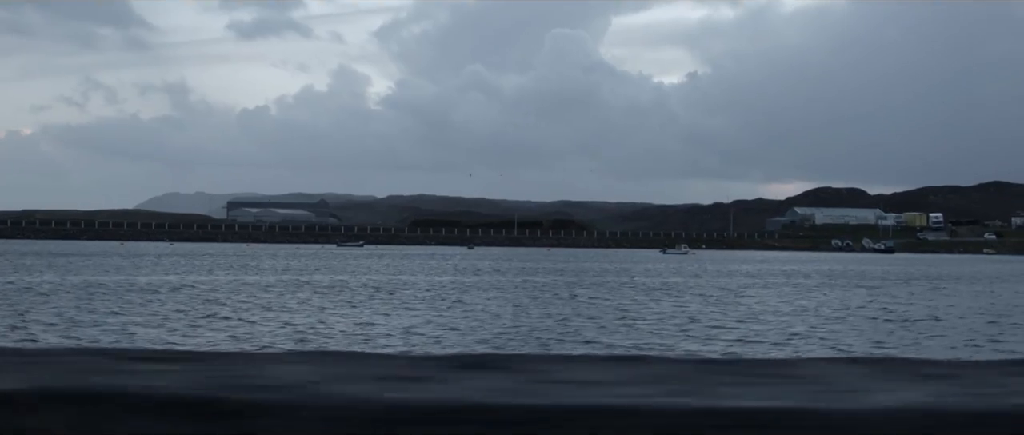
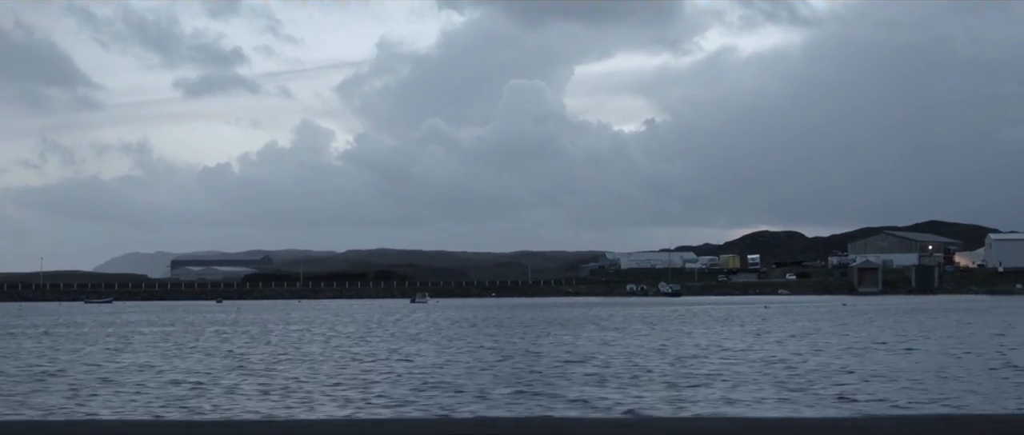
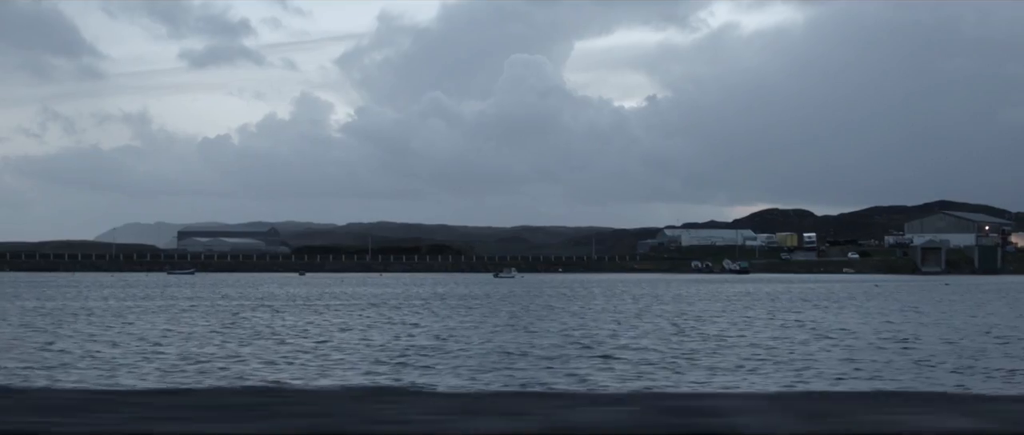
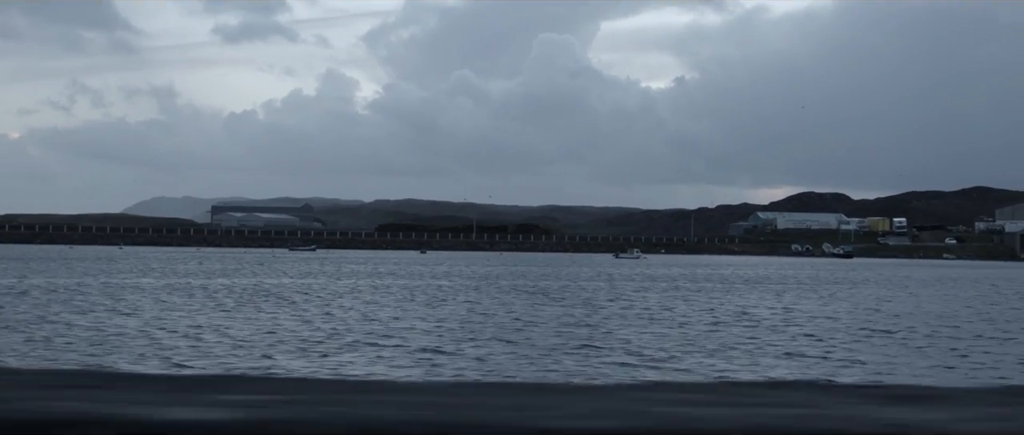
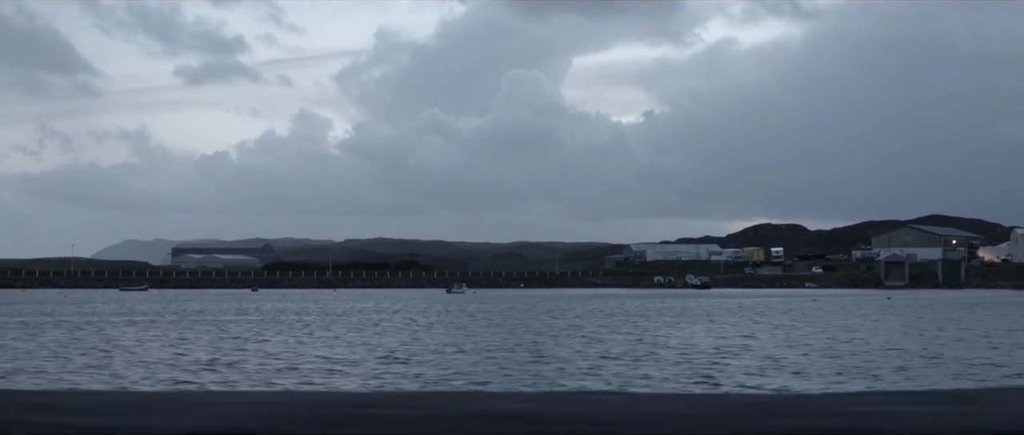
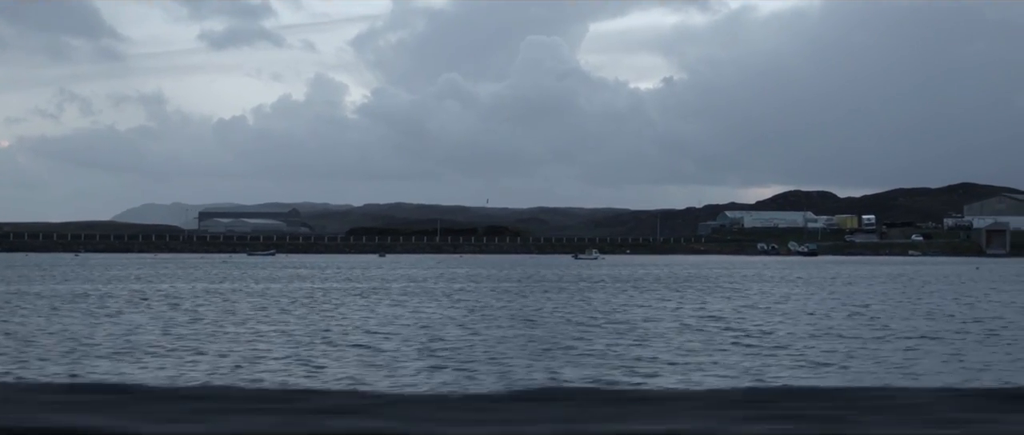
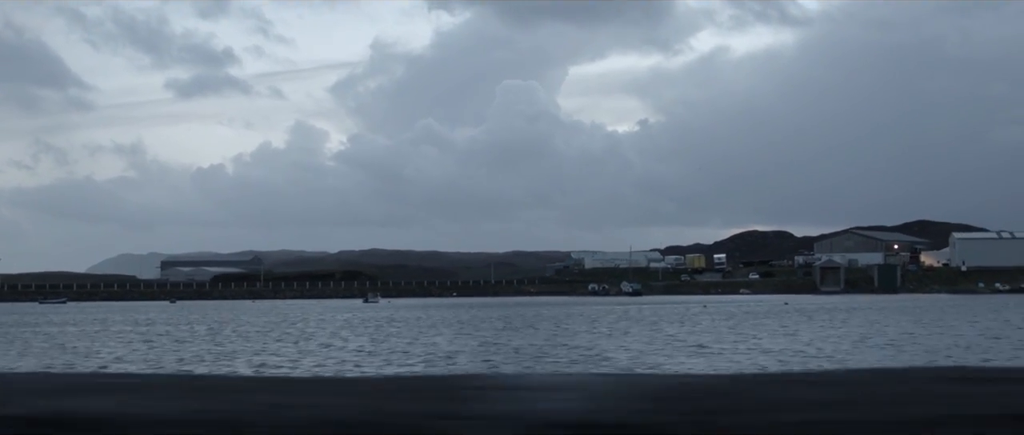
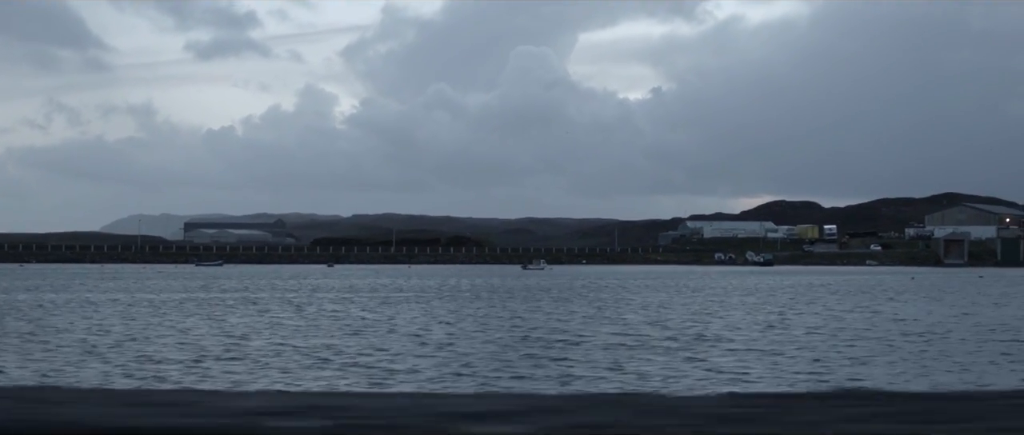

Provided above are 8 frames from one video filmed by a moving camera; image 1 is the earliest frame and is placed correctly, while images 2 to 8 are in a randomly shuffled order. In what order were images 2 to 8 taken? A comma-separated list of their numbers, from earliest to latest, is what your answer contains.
4, 6, 8, 3, 5, 2, 7
